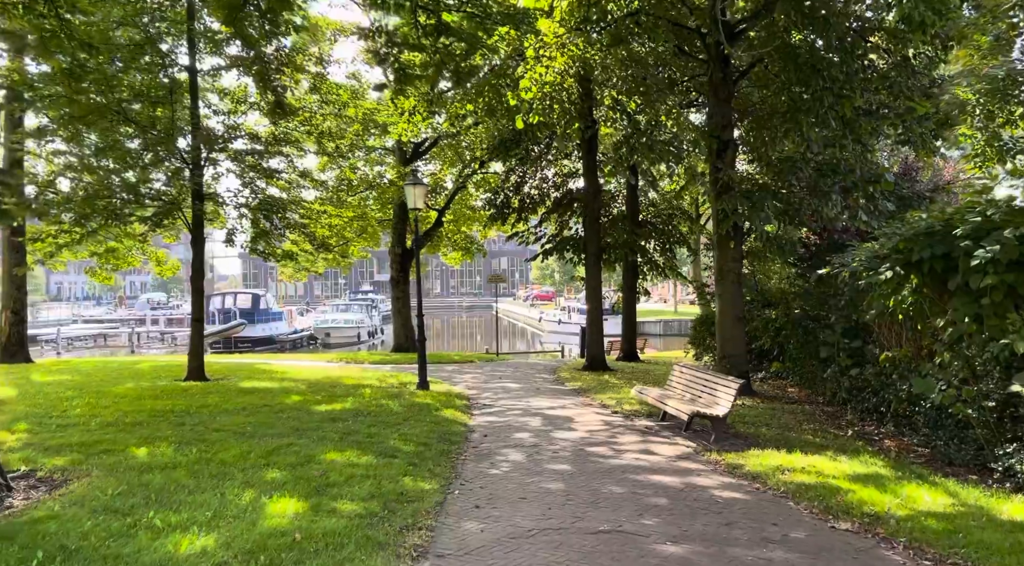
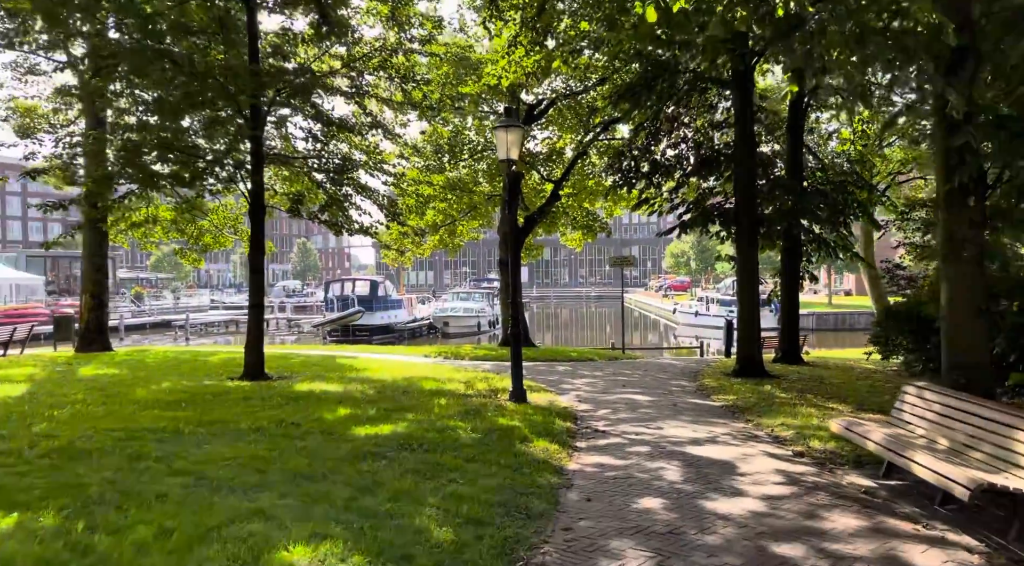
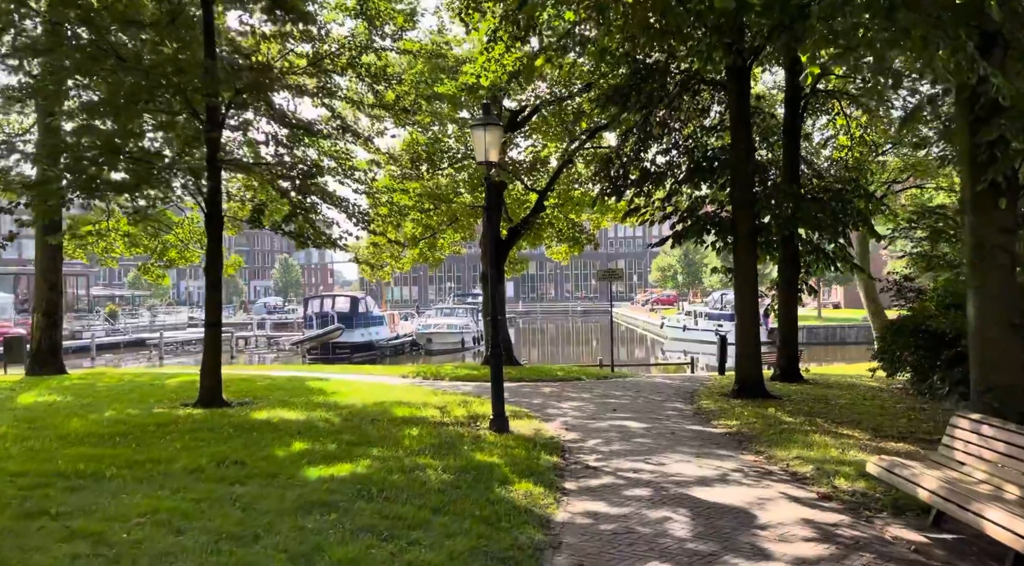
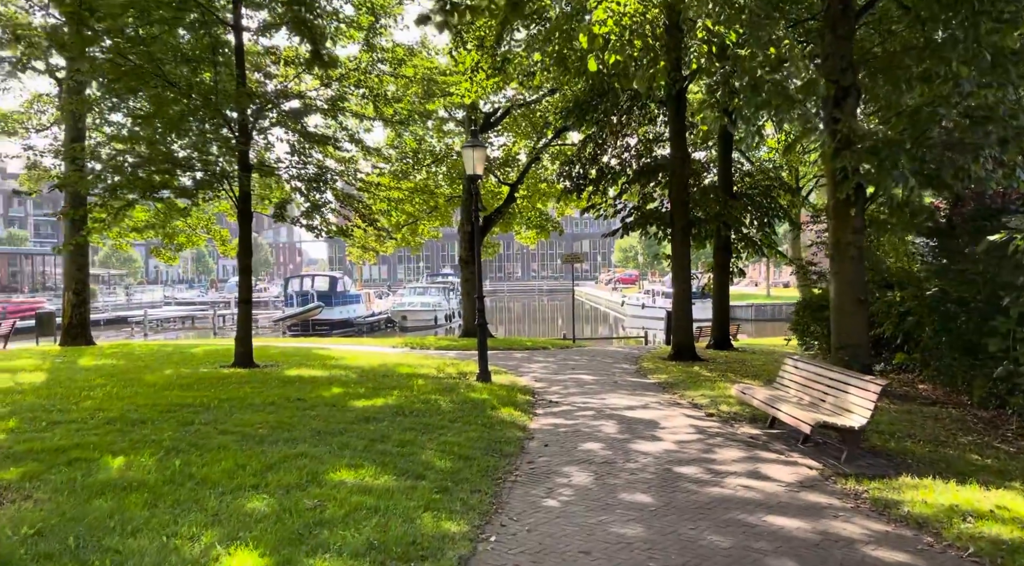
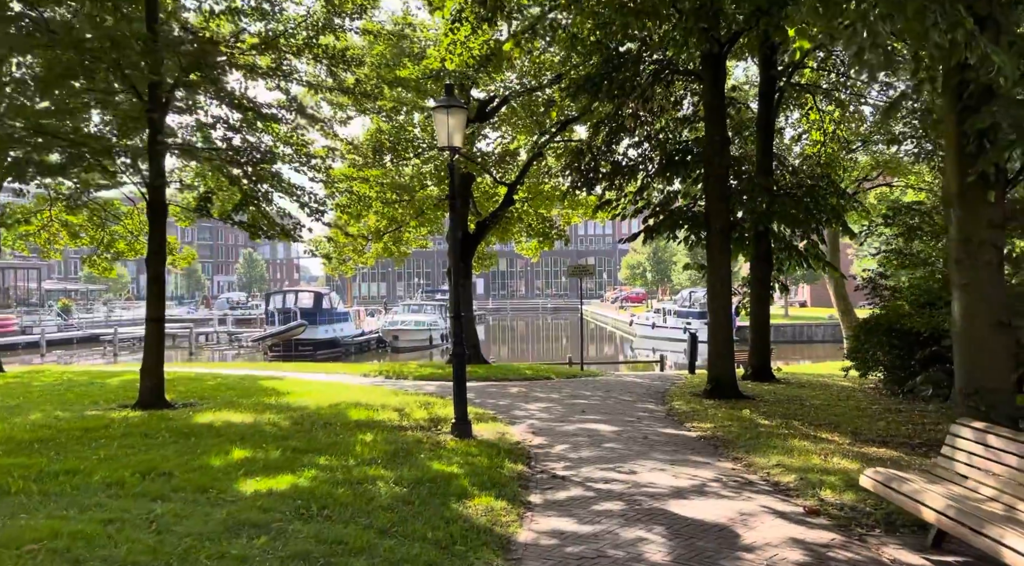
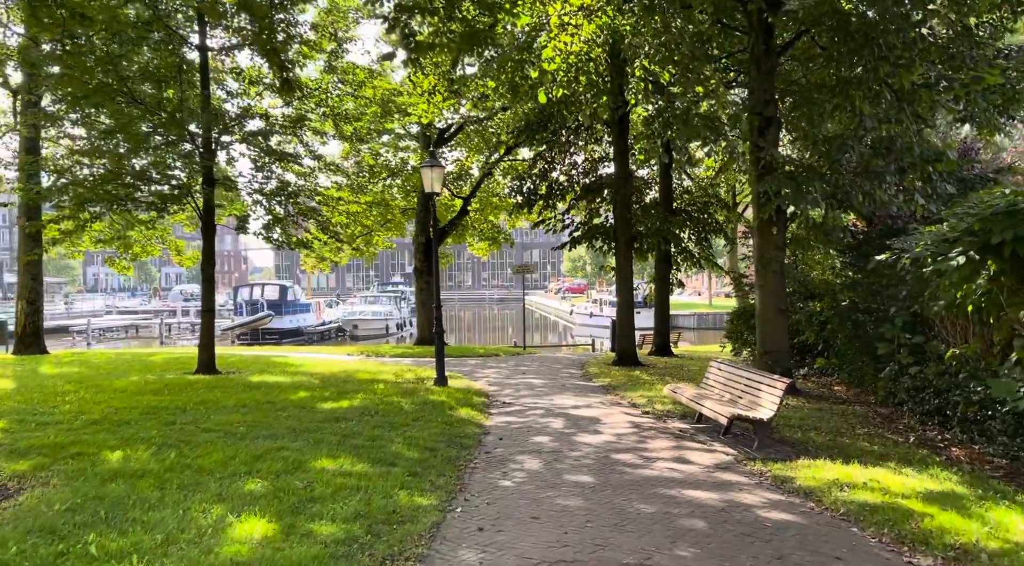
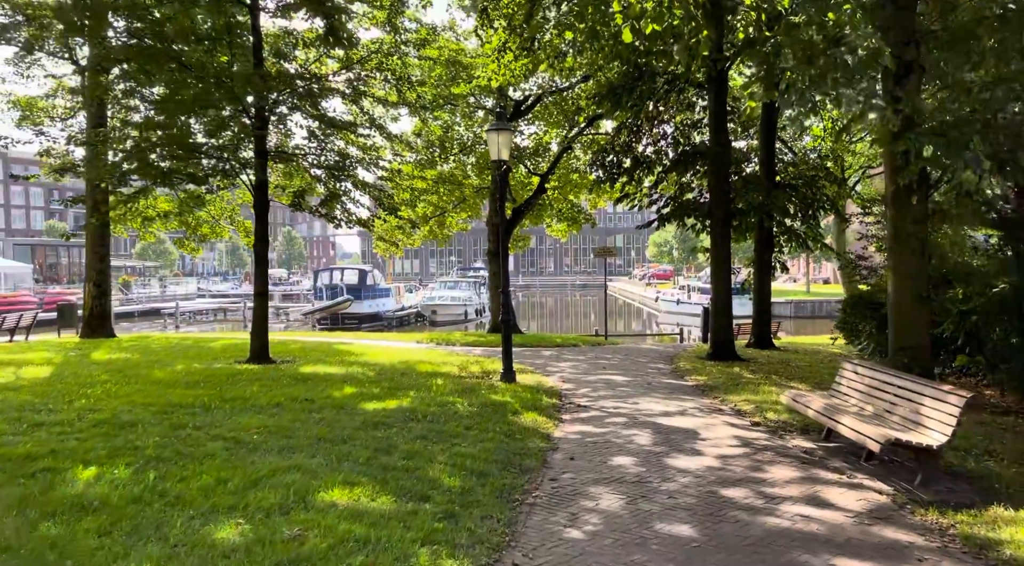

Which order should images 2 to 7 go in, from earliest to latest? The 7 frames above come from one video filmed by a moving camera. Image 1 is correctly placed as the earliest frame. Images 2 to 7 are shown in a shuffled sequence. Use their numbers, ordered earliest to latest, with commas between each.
6, 4, 7, 2, 3, 5
